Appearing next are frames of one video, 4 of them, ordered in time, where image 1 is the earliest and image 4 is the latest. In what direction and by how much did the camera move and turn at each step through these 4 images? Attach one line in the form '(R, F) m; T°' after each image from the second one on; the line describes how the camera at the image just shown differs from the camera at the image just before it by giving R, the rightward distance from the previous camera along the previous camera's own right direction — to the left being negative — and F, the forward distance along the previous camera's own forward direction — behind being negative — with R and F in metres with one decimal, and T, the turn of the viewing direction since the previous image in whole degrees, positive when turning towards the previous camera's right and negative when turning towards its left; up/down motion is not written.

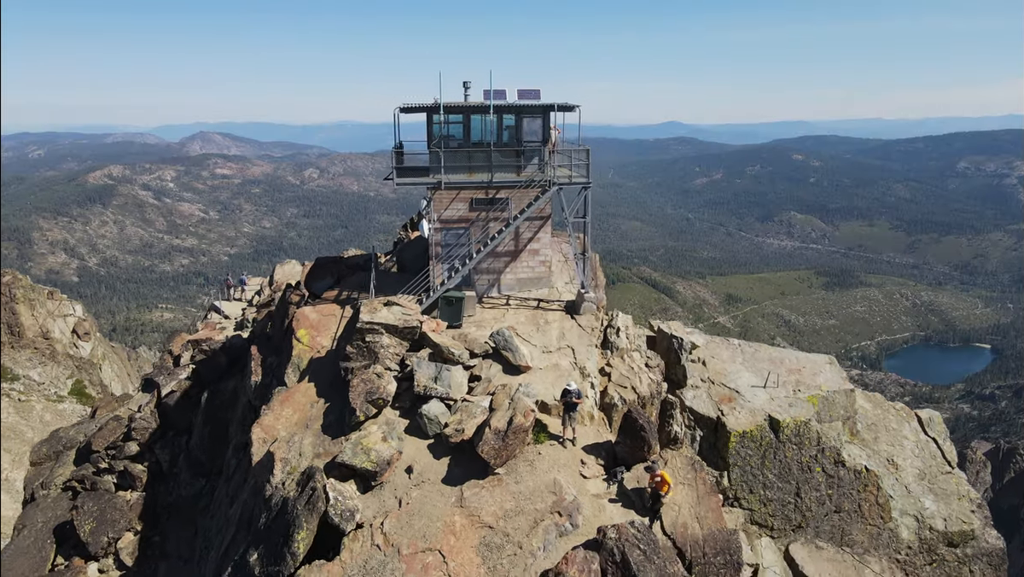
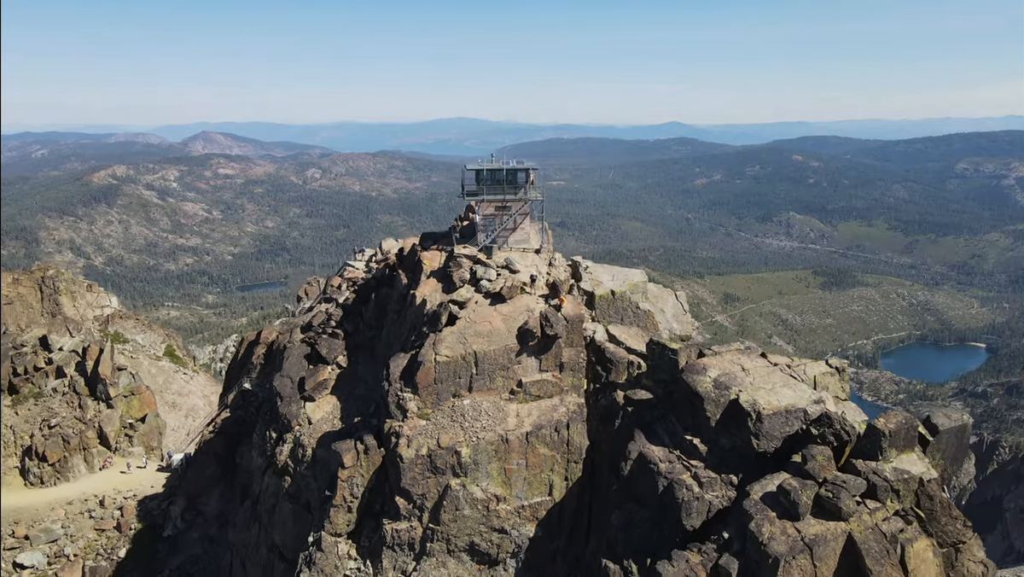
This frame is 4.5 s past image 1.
(0.0, -20.1) m; 0°
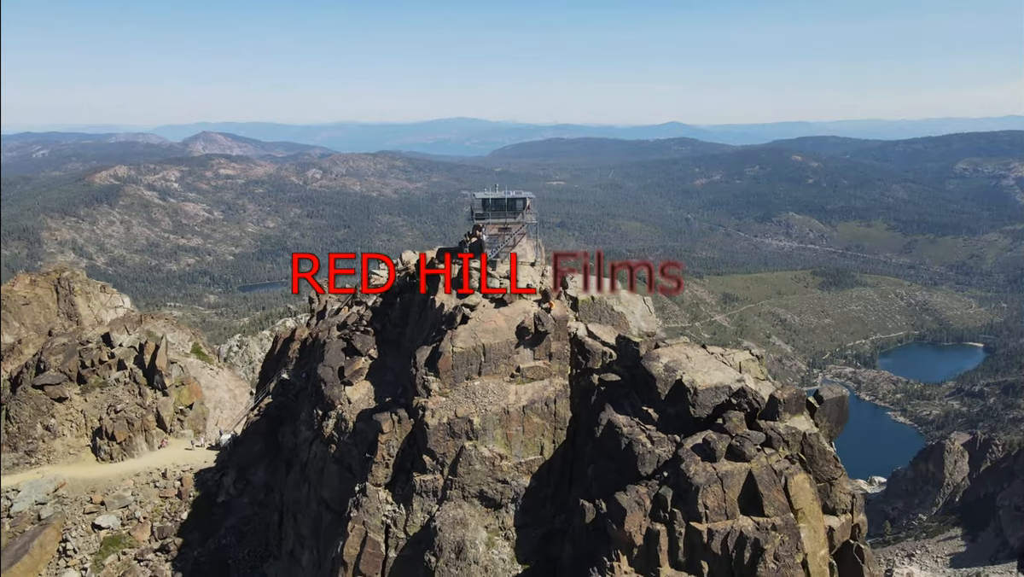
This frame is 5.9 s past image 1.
(0.0, -8.1) m; 0°
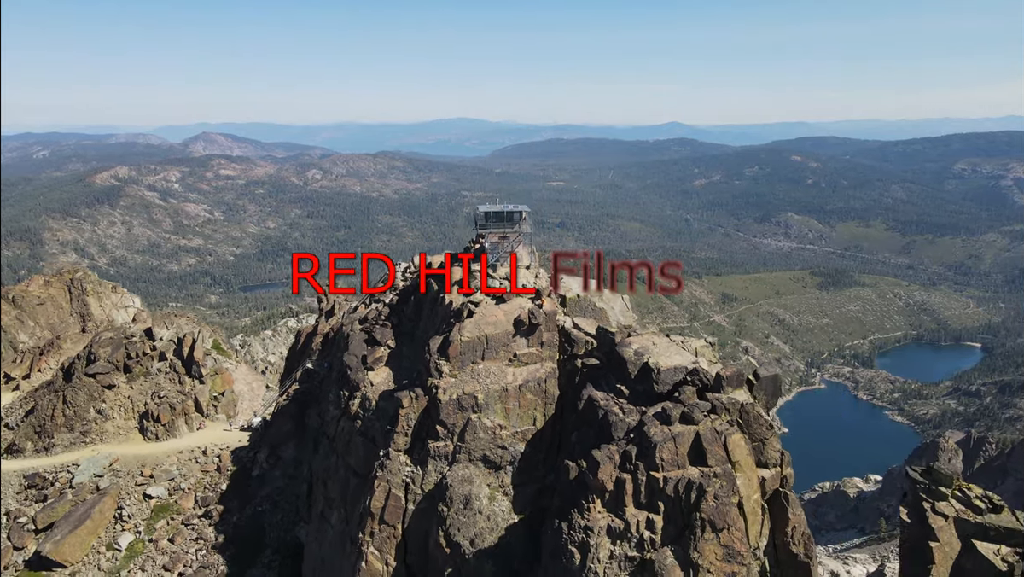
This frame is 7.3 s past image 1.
(+0.1, -7.3) m; 0°
